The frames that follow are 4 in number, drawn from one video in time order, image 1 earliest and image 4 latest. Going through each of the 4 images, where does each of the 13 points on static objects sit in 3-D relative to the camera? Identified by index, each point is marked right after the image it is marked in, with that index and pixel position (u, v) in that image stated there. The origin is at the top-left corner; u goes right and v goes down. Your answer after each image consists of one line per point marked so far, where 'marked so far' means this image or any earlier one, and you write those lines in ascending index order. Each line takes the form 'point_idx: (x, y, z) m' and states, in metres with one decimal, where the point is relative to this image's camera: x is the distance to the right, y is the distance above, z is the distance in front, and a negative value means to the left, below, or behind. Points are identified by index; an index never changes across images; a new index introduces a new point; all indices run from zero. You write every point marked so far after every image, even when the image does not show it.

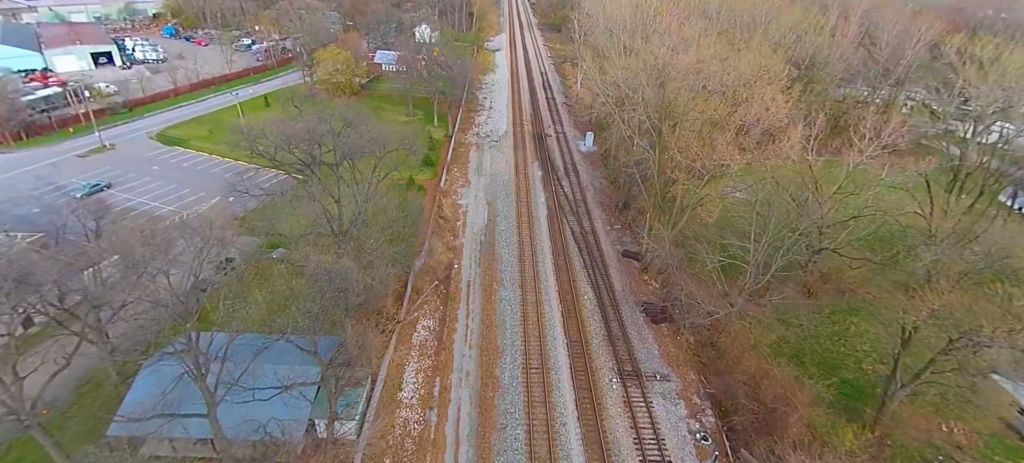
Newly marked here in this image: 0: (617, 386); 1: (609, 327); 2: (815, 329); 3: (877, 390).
0: (+4.0, -5.9, +17.3) m
1: (+4.3, -4.2, +20.0) m
2: (+13.0, -4.1, +19.6) m
3: (+13.3, -5.7, +16.5) m
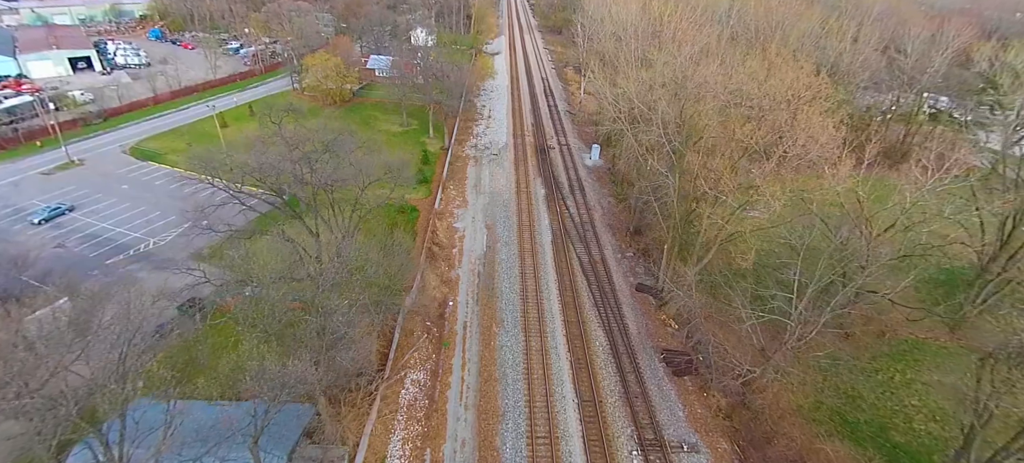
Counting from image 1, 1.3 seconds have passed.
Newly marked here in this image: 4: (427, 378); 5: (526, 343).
0: (+4.1, -7.5, +14.7) m
1: (+4.4, -5.8, +17.4) m
2: (+13.1, -5.6, +17.0) m
3: (+13.4, -7.2, +14.0) m
4: (-3.3, -5.7, +17.6) m
5: (+0.6, -4.7, +19.1) m
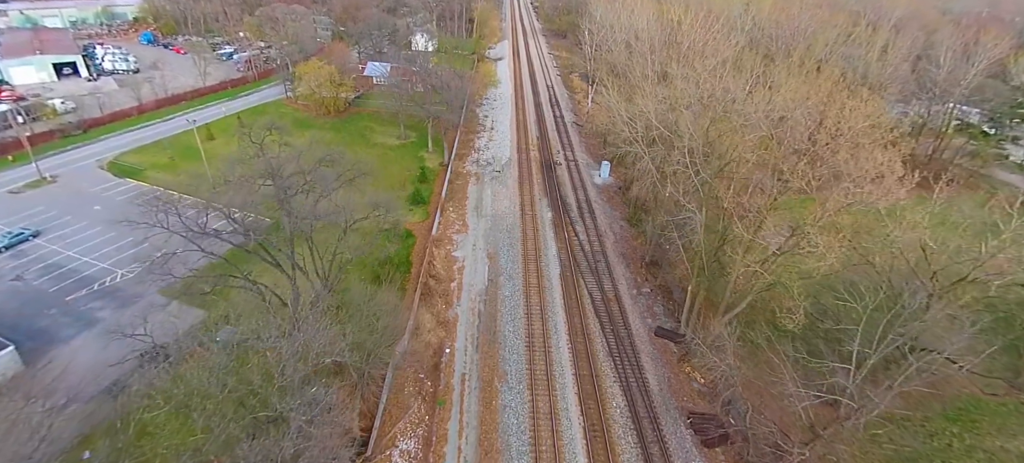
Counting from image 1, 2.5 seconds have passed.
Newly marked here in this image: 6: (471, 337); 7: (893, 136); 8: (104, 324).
0: (+4.2, -9.1, +12.3) m
1: (+4.5, -7.5, +15.0) m
2: (+13.3, -7.3, +14.6) m
3: (+13.5, -9.0, +11.6) m
4: (-3.2, -7.4, +15.3) m
5: (+0.7, -6.4, +16.7) m
6: (-1.8, -4.6, +19.8) m
7: (+13.6, +3.4, +16.1) m
8: (-17.4, -3.9, +19.1) m
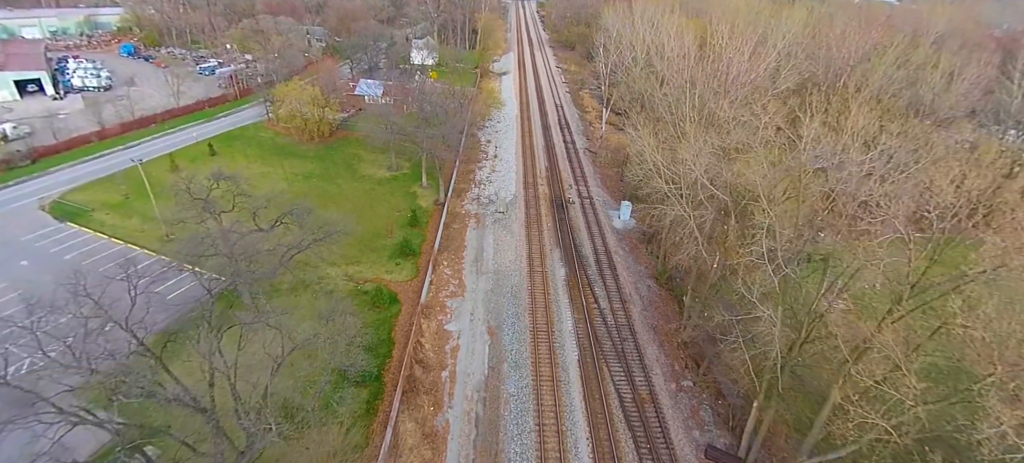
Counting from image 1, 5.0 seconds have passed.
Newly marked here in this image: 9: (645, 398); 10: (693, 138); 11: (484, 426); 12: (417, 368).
0: (+4.4, -12.2, +7.6) m
1: (+4.7, -10.5, +10.3) m
2: (+13.4, -10.5, +9.8) m
3: (+13.7, -12.0, +6.8) m
4: (-3.0, -10.4, +10.6) m
5: (+0.9, -9.4, +12.0) m
6: (-1.5, -7.7, +15.1) m
7: (+13.8, +0.2, +11.4) m
8: (-17.1, -6.9, +14.6) m
9: (+5.1, -6.4, +17.2) m
10: (+7.1, +3.6, +17.6) m
11: (-1.1, -7.0, +16.3) m
12: (-3.8, -5.6, +18.2) m
